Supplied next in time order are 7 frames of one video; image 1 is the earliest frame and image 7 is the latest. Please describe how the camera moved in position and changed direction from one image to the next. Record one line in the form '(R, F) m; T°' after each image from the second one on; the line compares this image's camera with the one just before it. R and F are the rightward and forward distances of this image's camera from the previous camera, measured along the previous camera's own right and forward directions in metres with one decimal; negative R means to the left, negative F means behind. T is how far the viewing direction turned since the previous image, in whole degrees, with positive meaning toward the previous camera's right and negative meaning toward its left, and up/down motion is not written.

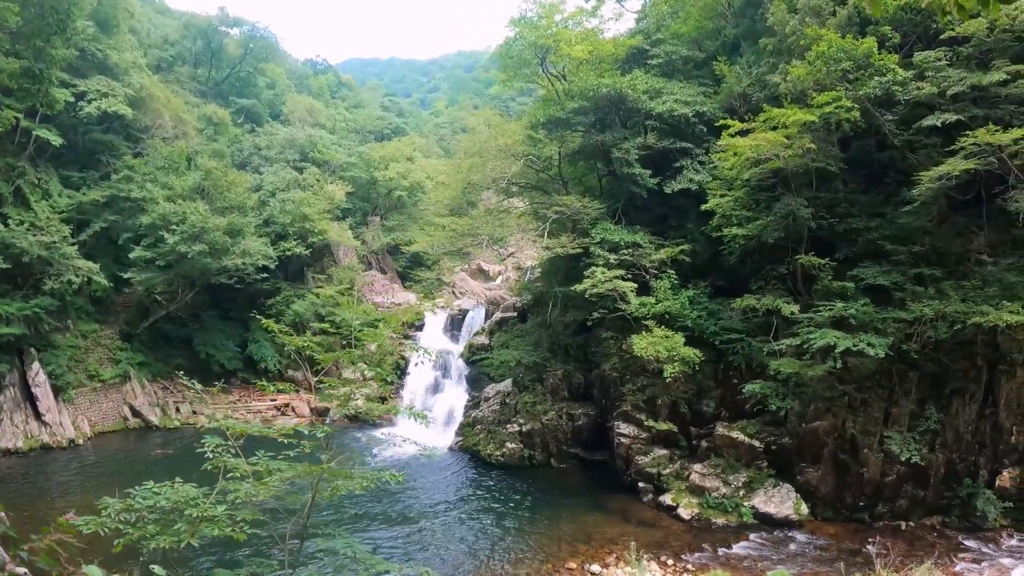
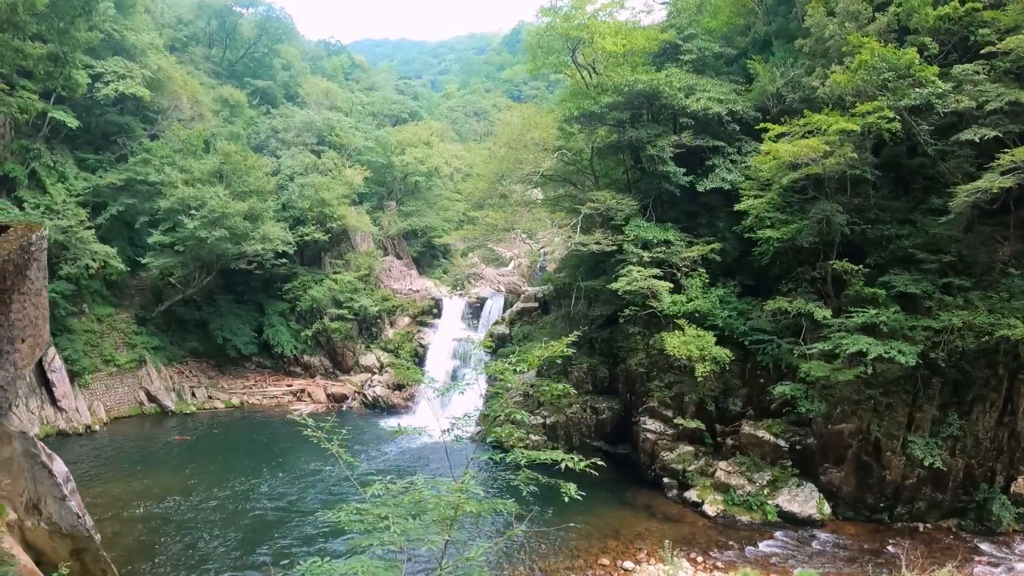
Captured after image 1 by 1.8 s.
(-0.8, -0.1) m; +1°
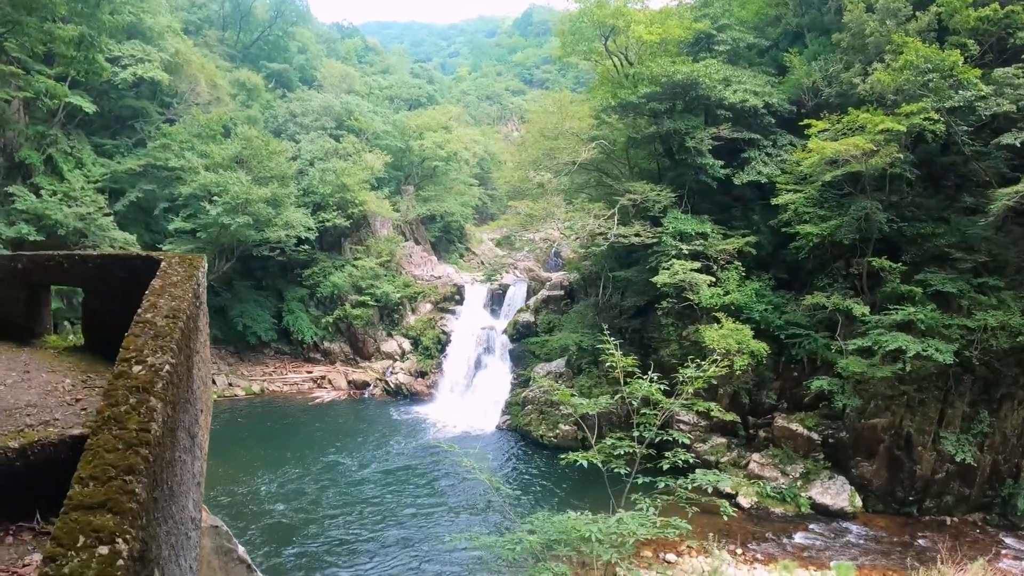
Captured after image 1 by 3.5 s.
(-1.0, -0.1) m; +1°
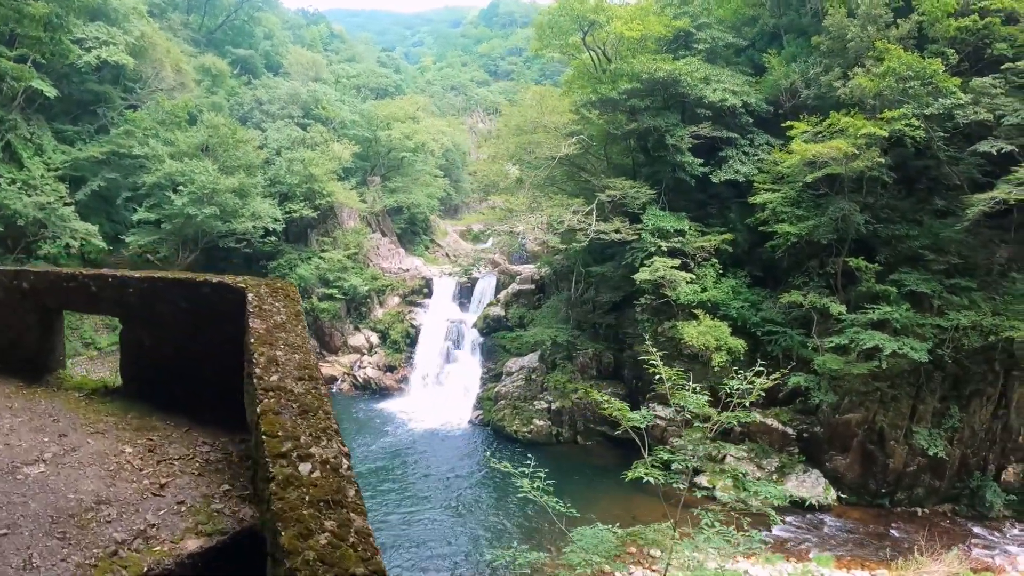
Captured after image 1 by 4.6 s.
(-0.3, +0.1) m; +3°
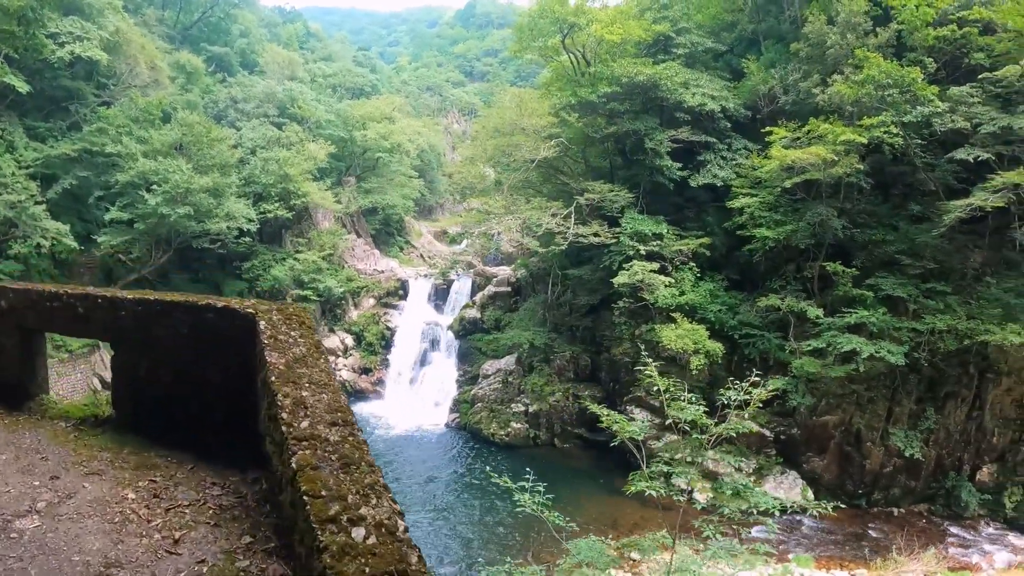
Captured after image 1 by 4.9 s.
(-0.1, 0.0) m; +2°
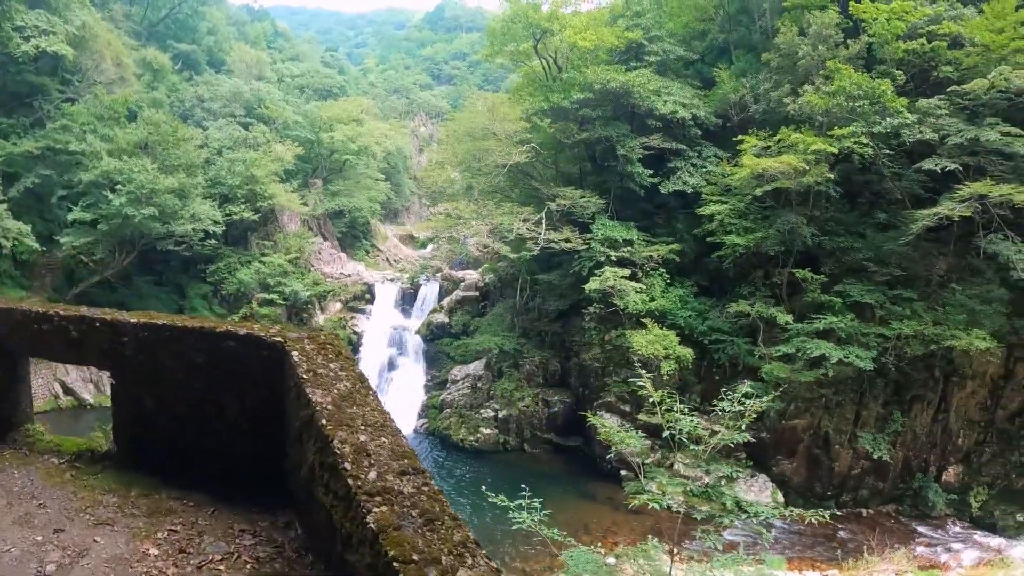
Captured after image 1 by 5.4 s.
(-0.1, 0.0) m; +3°
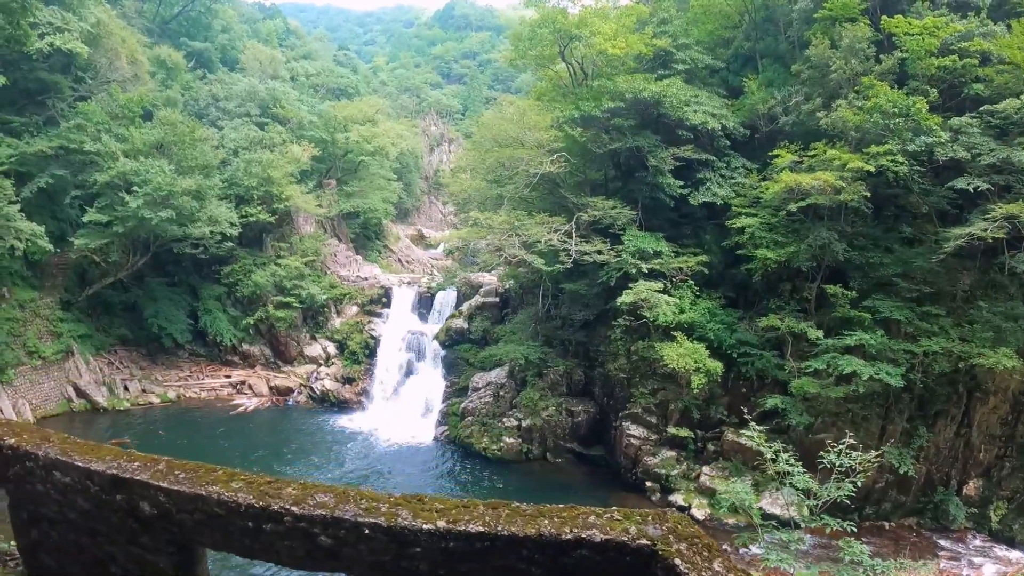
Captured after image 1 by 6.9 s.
(-0.8, 0.0) m; +1°
